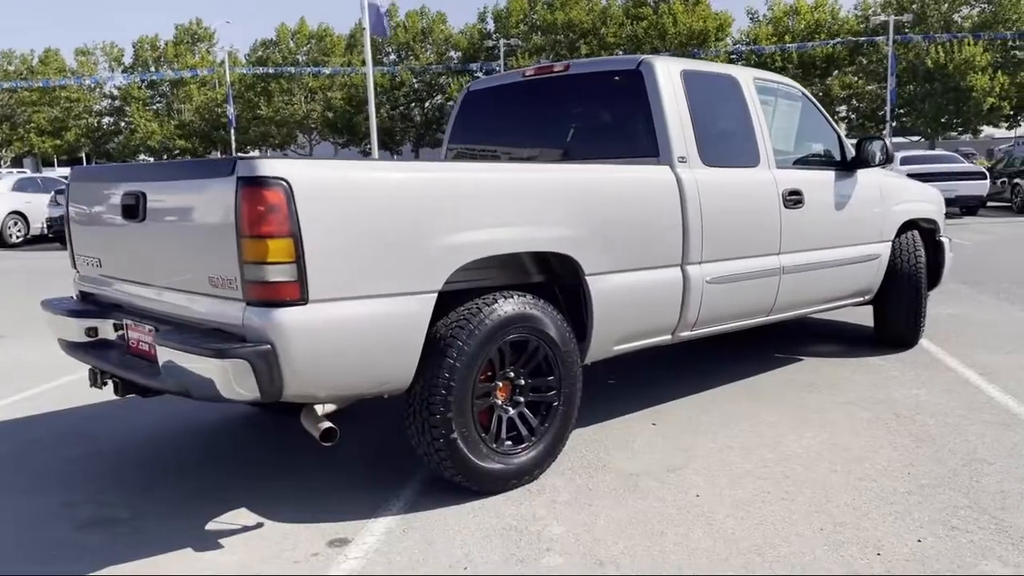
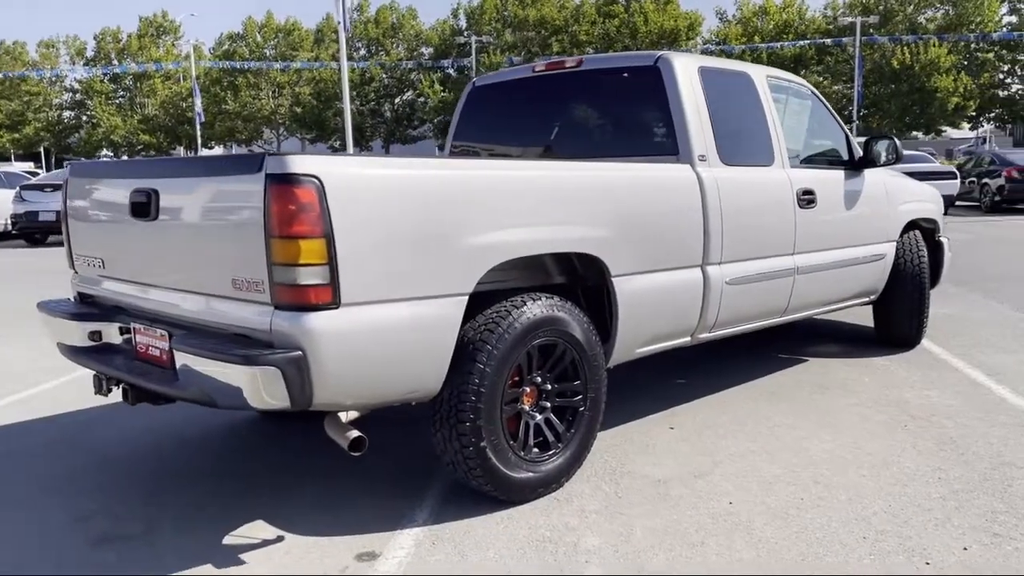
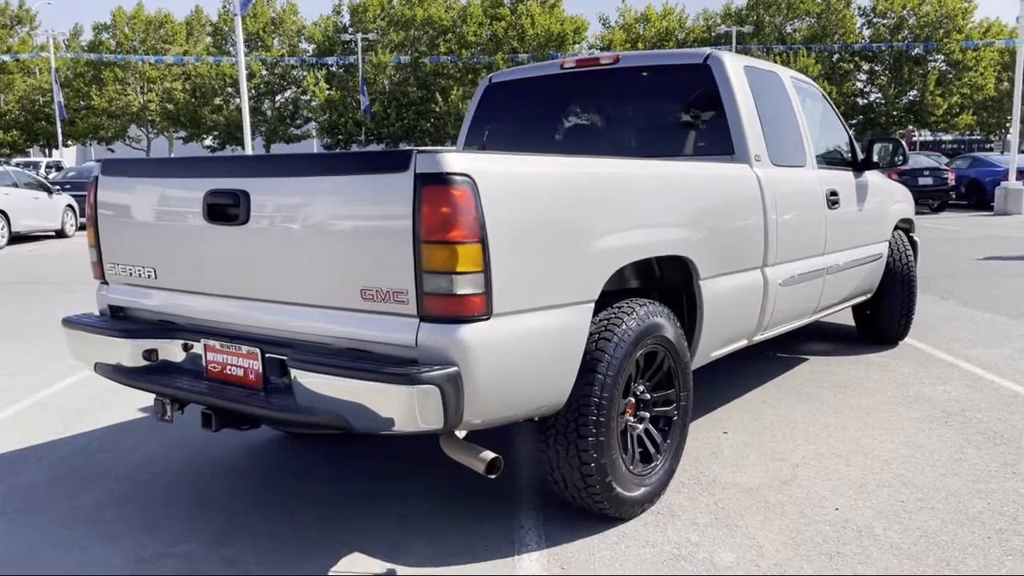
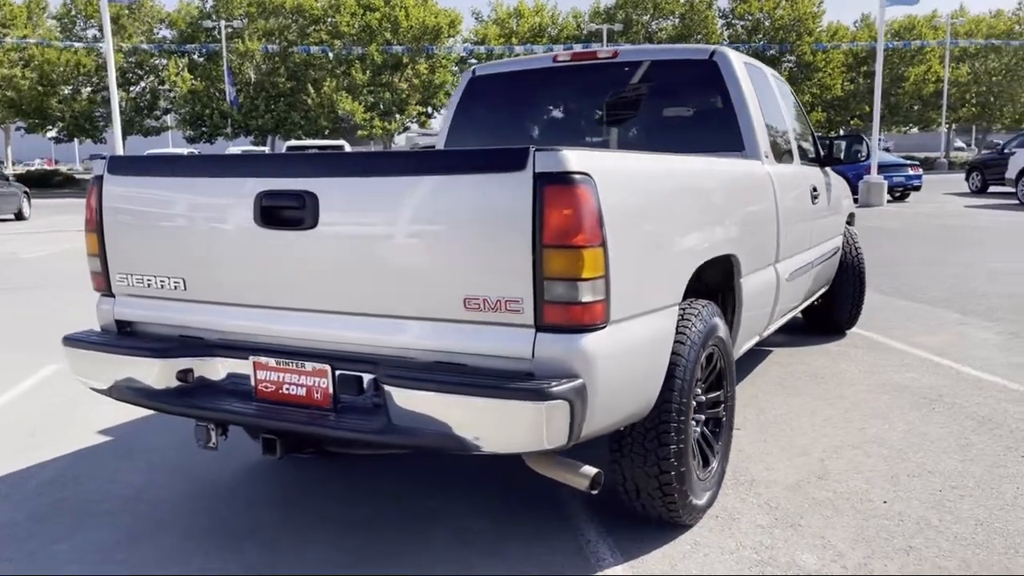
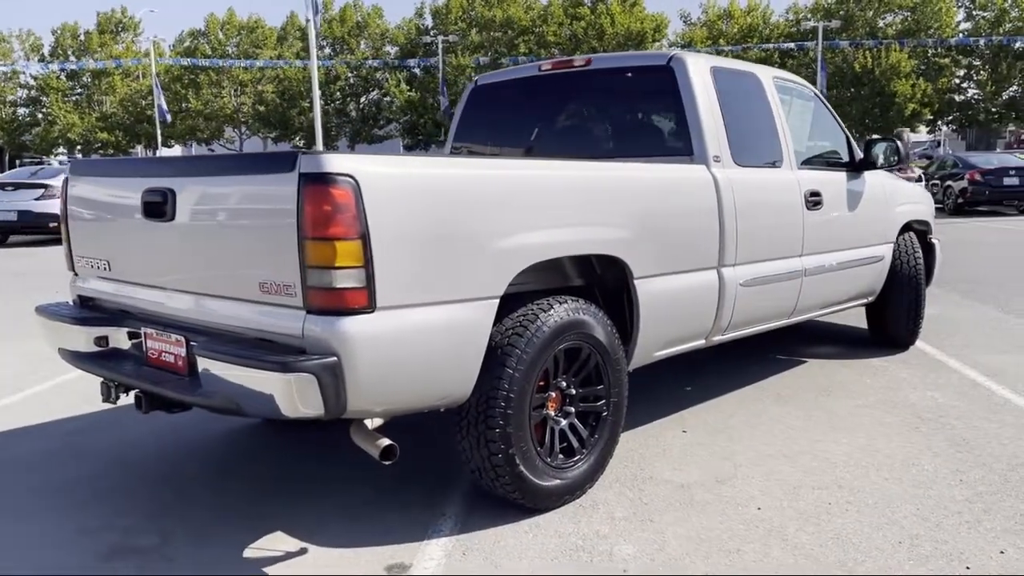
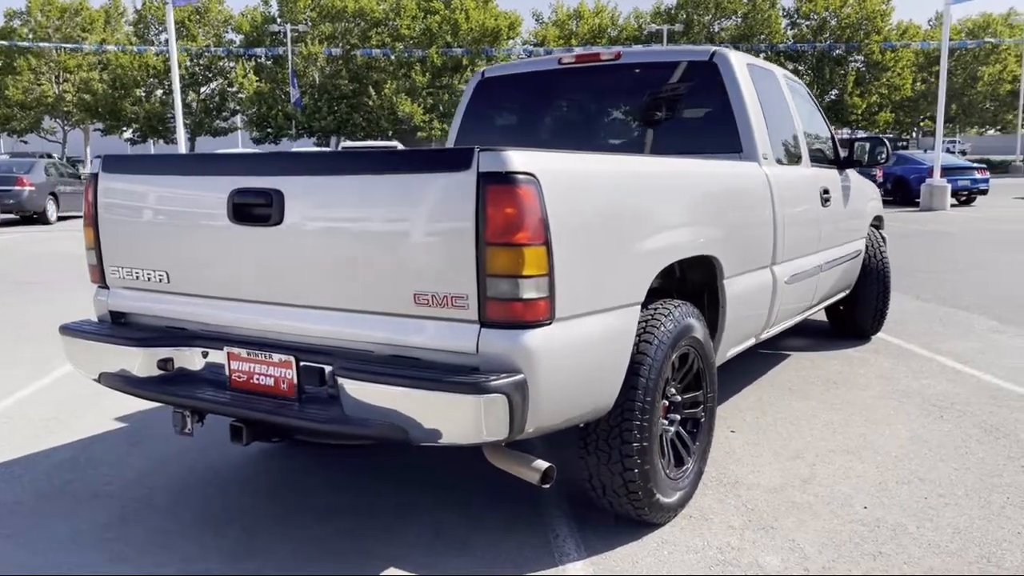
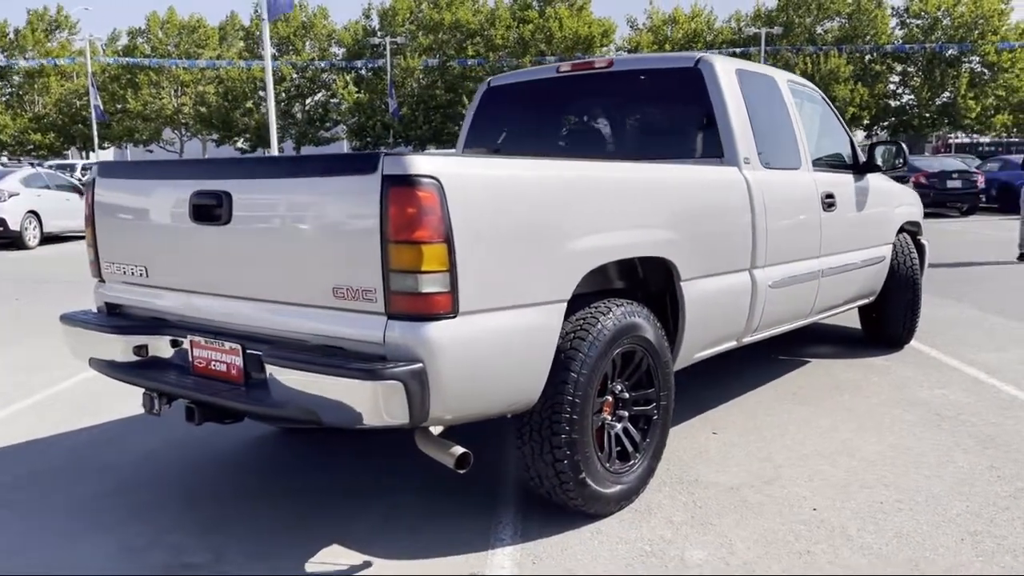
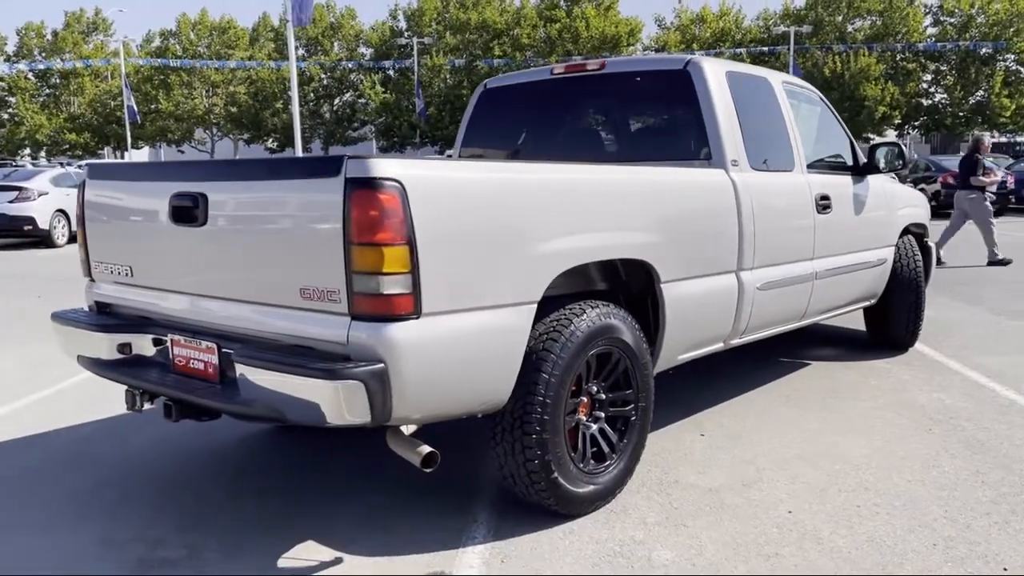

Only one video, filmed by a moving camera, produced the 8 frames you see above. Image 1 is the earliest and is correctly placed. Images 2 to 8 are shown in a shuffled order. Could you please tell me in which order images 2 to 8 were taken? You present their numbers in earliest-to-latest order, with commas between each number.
2, 5, 8, 7, 3, 6, 4
